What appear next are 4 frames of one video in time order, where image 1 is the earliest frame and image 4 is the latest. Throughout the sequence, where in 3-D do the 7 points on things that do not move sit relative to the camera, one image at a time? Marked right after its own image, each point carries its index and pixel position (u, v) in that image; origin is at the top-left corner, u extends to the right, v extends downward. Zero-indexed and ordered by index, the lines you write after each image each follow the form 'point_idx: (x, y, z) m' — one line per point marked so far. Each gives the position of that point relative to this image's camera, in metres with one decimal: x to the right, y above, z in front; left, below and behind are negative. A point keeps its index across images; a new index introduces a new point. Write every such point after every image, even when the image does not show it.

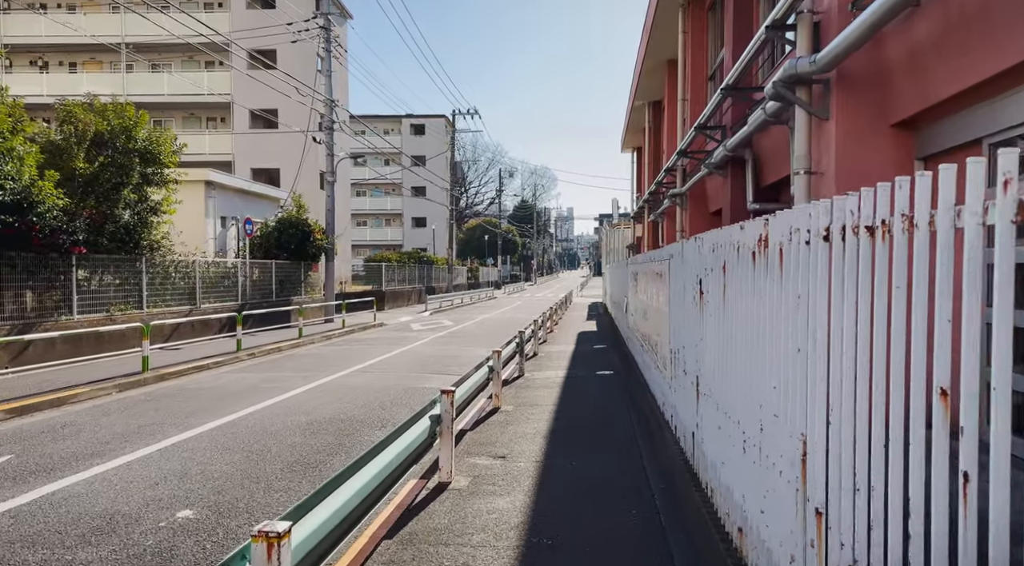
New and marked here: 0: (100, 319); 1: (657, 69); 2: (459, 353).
0: (-7.8, -0.7, +14.0) m
1: (+3.3, +4.8, +16.6) m
2: (-1.1, -1.5, +15.3) m
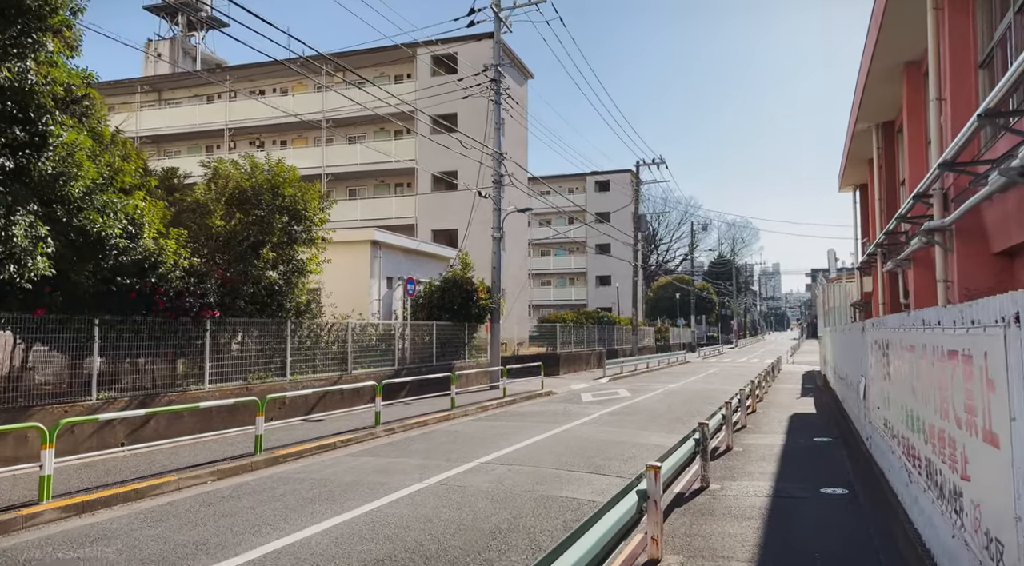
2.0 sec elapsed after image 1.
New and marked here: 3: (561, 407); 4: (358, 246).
0: (-4.8, -1.8, +12.8) m
1: (+6.5, +3.6, +12.9) m
2: (+1.9, -2.6, +12.3) m
3: (+1.2, -2.9, +17.5) m
4: (-4.1, +1.0, +19.5) m
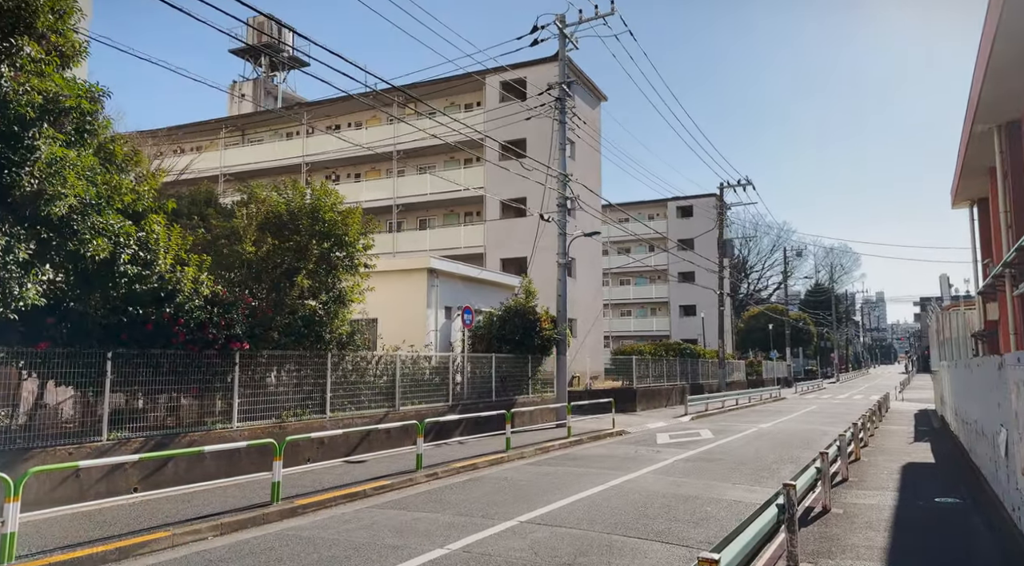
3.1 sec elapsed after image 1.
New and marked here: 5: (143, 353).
0: (-3.9, -2.3, +11.8) m
1: (+7.3, +3.3, +10.8) m
2: (+2.7, -3.0, +10.5) m
3: (+2.6, -3.6, +15.7) m
4: (-2.5, +0.2, +18.5) m
5: (-5.1, -1.0, +10.1) m
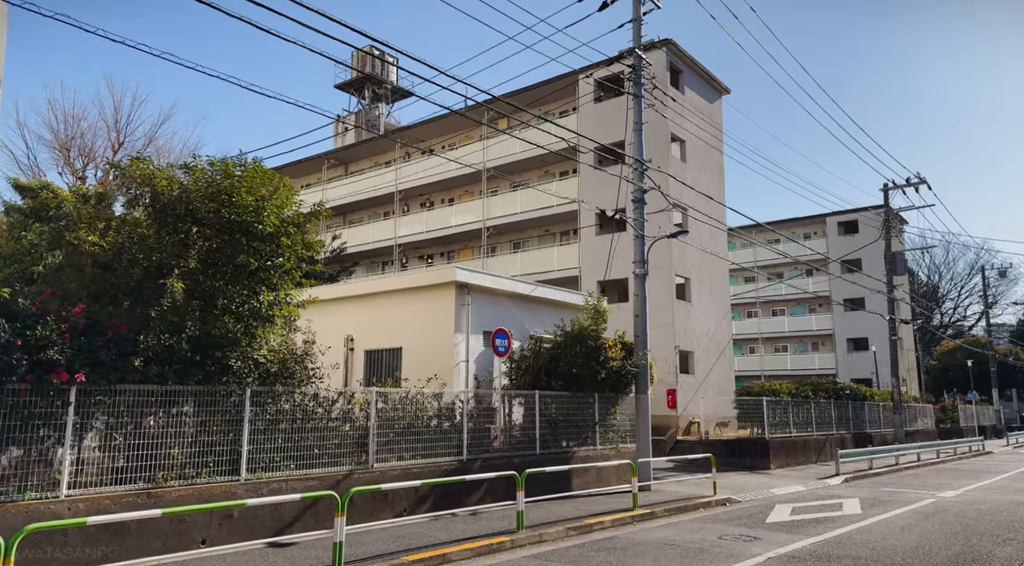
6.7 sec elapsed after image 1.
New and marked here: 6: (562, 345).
0: (-4.3, -2.4, +8.3) m
1: (+6.3, +3.7, +5.2) m
2: (+1.9, -2.7, +5.5) m
3: (+2.9, -3.6, +10.6) m
4: (-1.5, -0.1, +14.6) m
5: (-5.8, -1.0, +7.0) m
6: (+0.9, -1.1, +14.2) m
